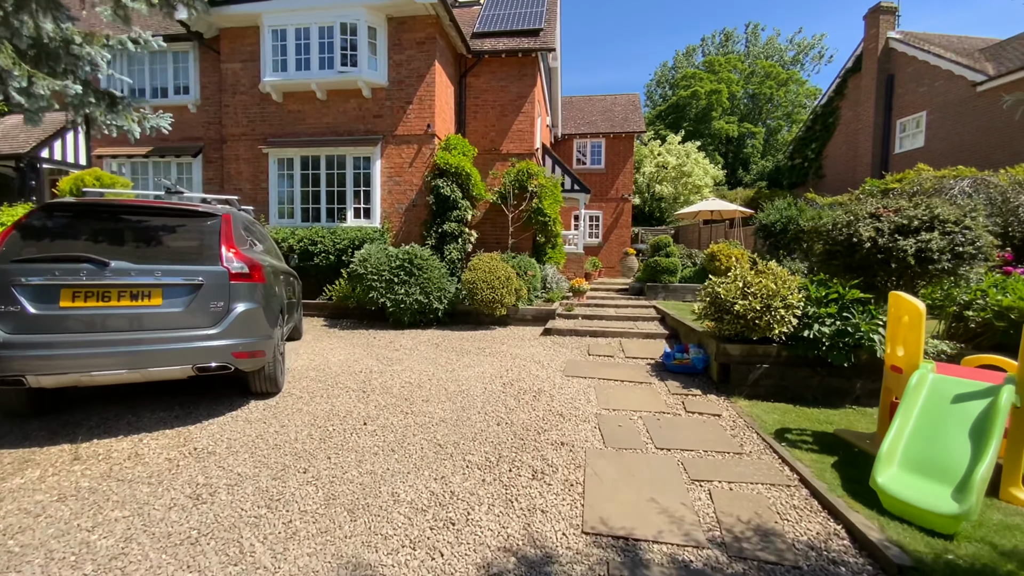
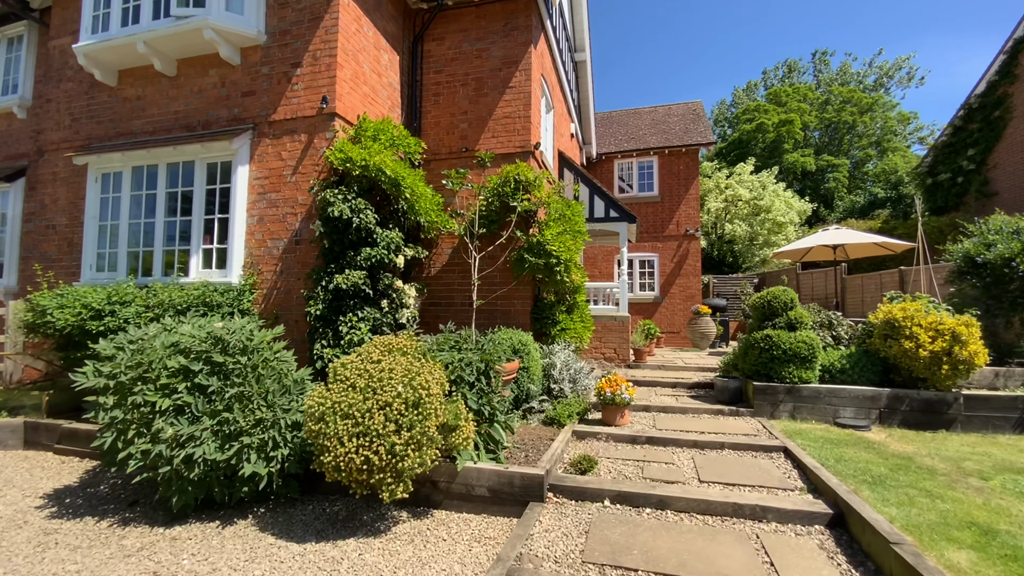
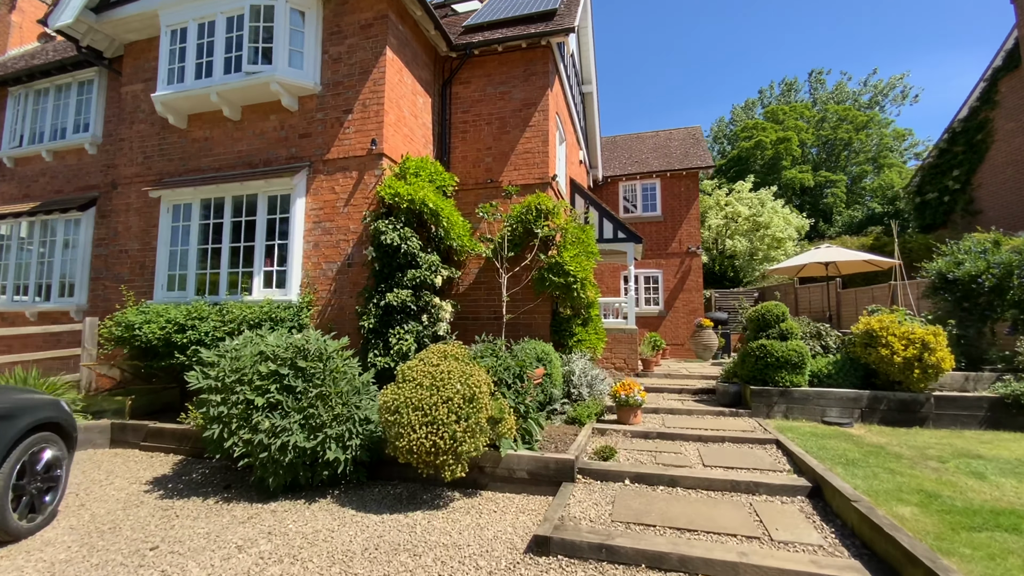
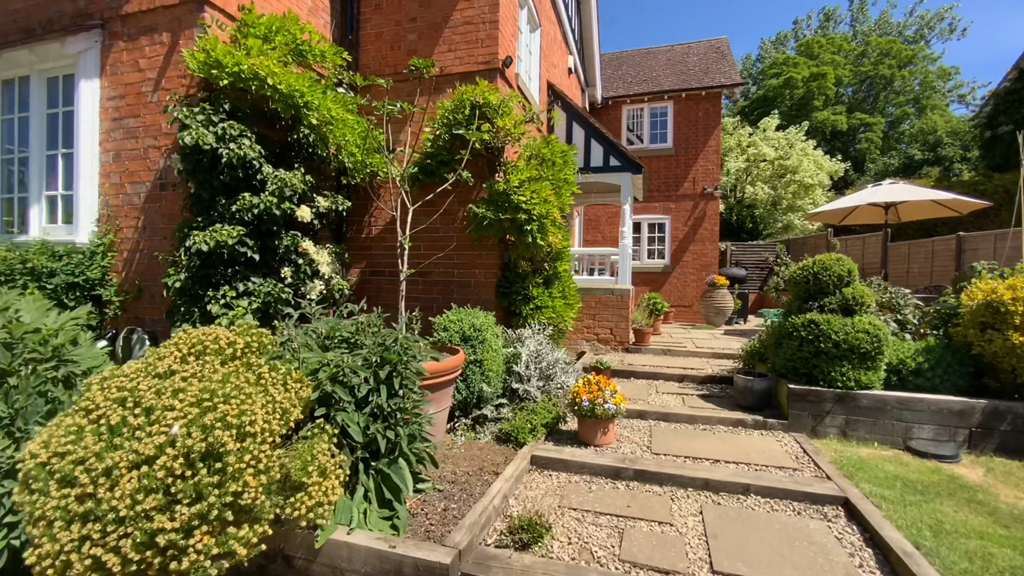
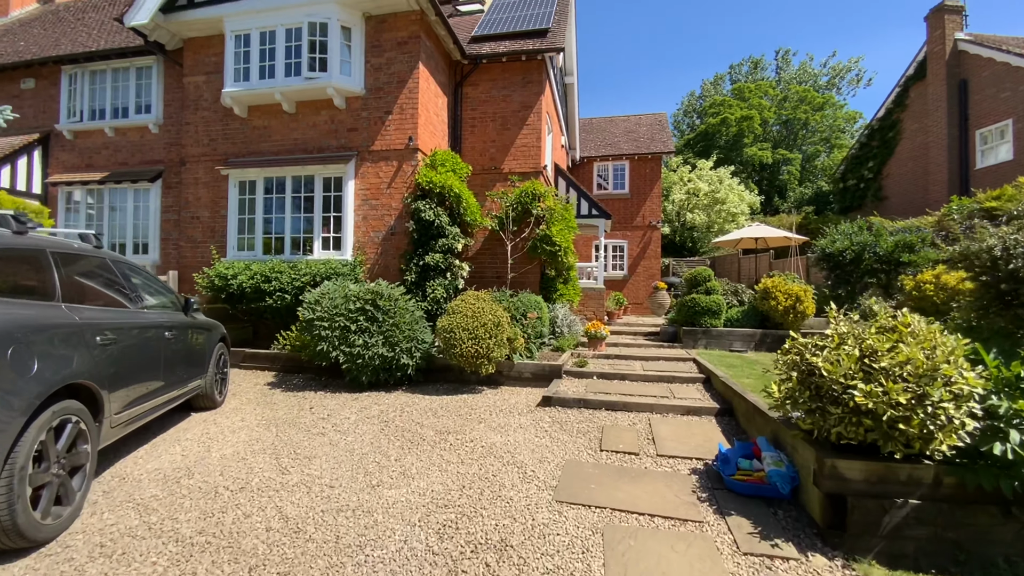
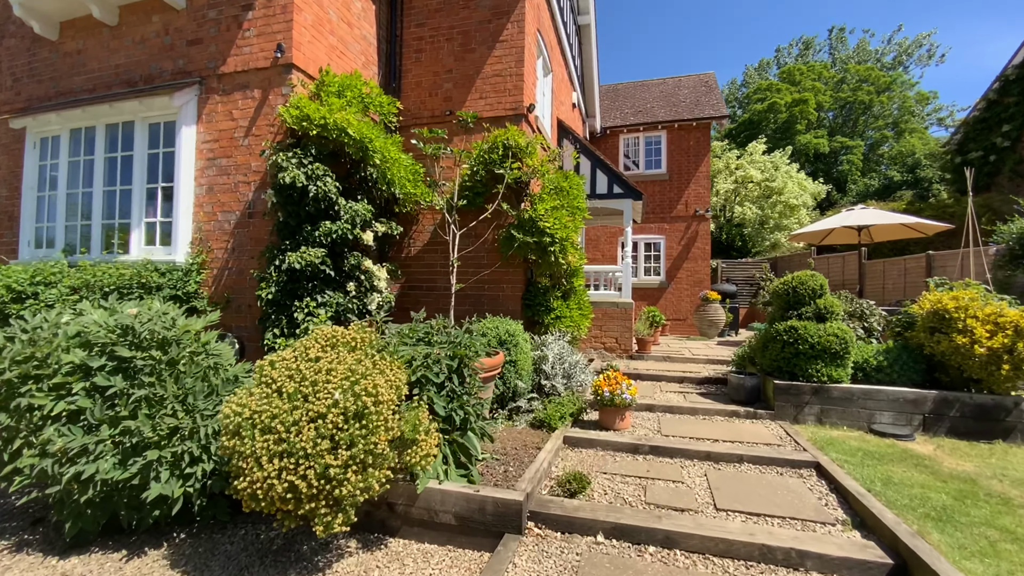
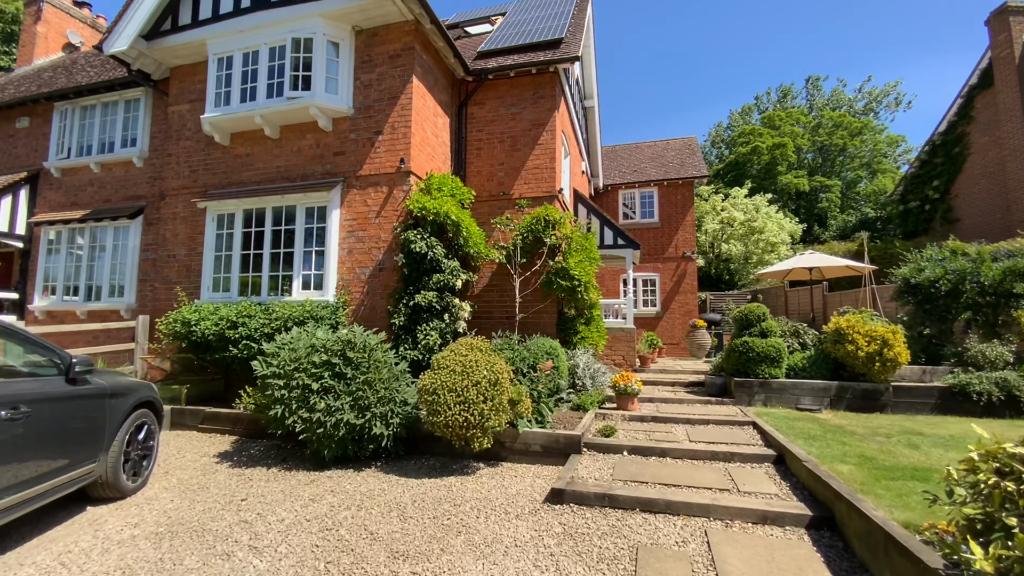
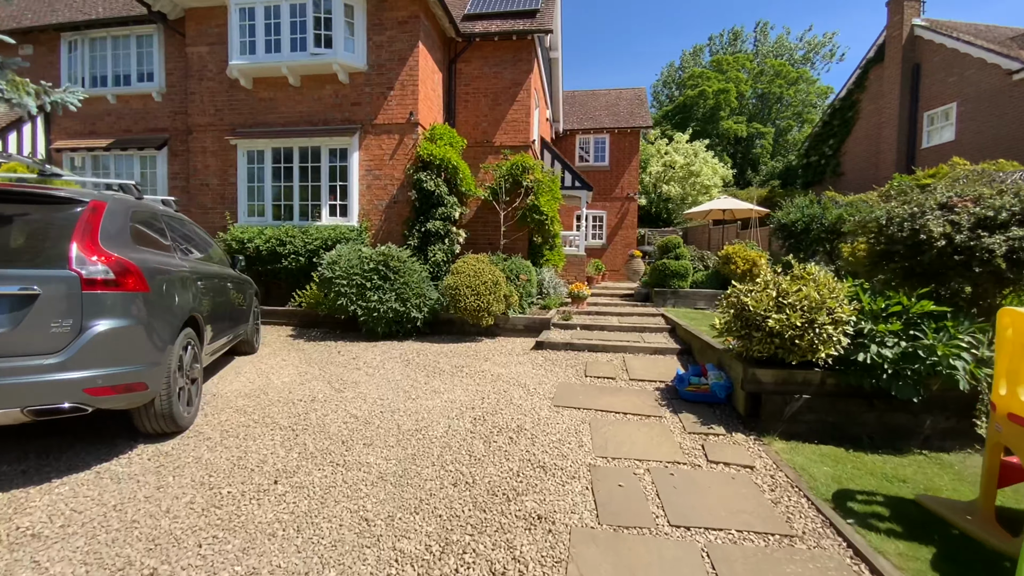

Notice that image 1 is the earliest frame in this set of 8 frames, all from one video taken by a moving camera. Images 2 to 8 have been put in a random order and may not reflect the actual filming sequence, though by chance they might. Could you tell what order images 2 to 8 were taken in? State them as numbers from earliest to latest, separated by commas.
8, 5, 7, 3, 2, 6, 4
